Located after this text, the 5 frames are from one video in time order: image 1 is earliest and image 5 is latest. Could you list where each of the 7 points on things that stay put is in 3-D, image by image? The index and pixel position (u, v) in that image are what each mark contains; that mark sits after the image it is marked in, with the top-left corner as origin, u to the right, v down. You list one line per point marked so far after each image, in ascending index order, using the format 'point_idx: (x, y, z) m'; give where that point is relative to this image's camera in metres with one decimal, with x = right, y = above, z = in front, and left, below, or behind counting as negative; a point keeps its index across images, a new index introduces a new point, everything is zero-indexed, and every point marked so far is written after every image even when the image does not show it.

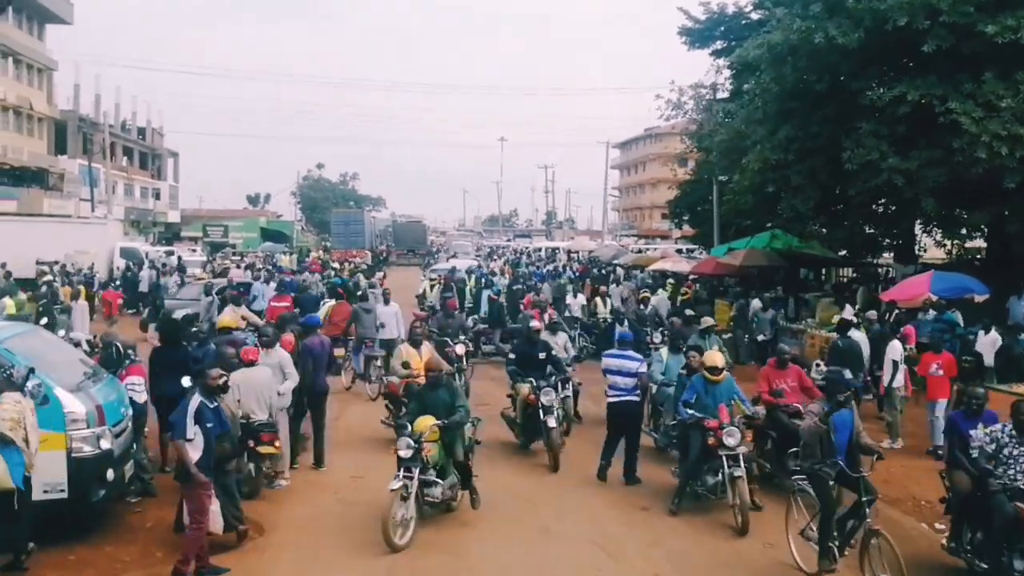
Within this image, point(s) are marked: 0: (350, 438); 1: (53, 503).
0: (-1.8, -1.8, +11.6) m
1: (-3.6, -1.7, +7.4) m
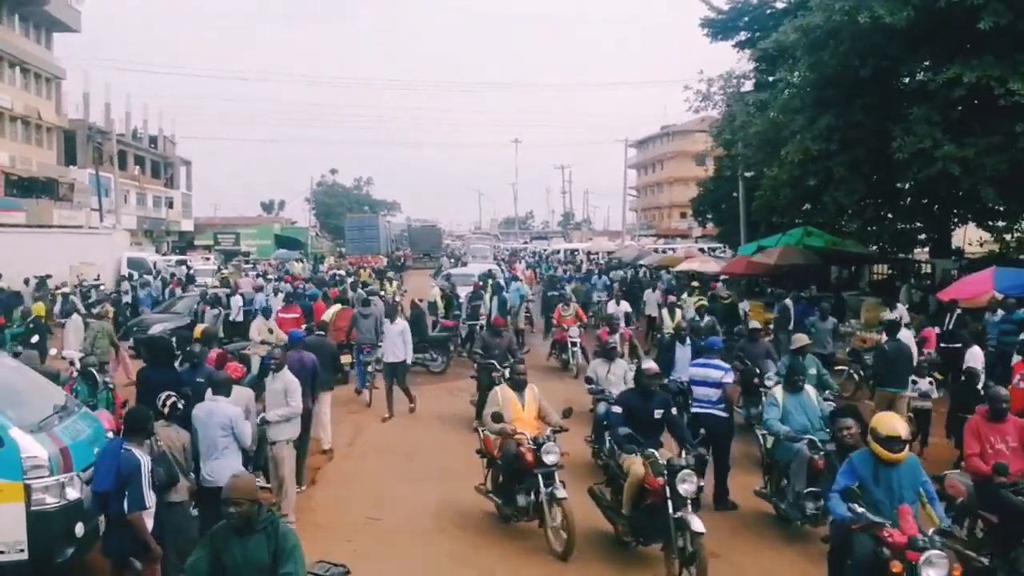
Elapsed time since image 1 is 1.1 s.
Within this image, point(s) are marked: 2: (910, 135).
0: (-1.5, -1.9, +10.4) m
1: (-3.3, -1.9, +6.2) m
2: (+7.2, +2.8, +16.9) m
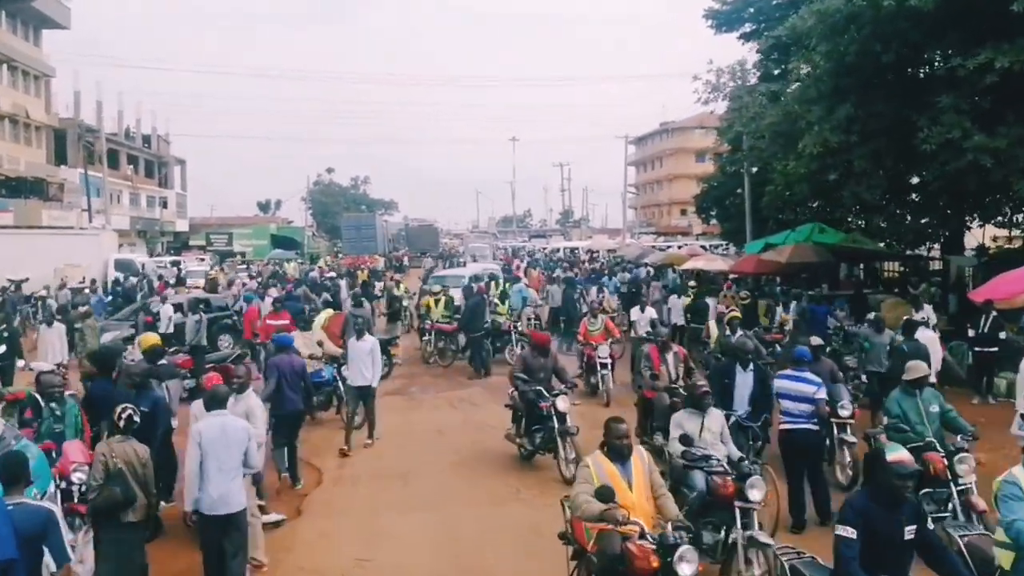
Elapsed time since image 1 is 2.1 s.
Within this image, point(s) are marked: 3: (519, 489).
0: (-1.4, -1.9, +9.4) m
1: (-3.3, -1.9, +5.2) m
2: (+7.3, +2.8, +15.9) m
3: (+0.1, -1.9, +9.0) m
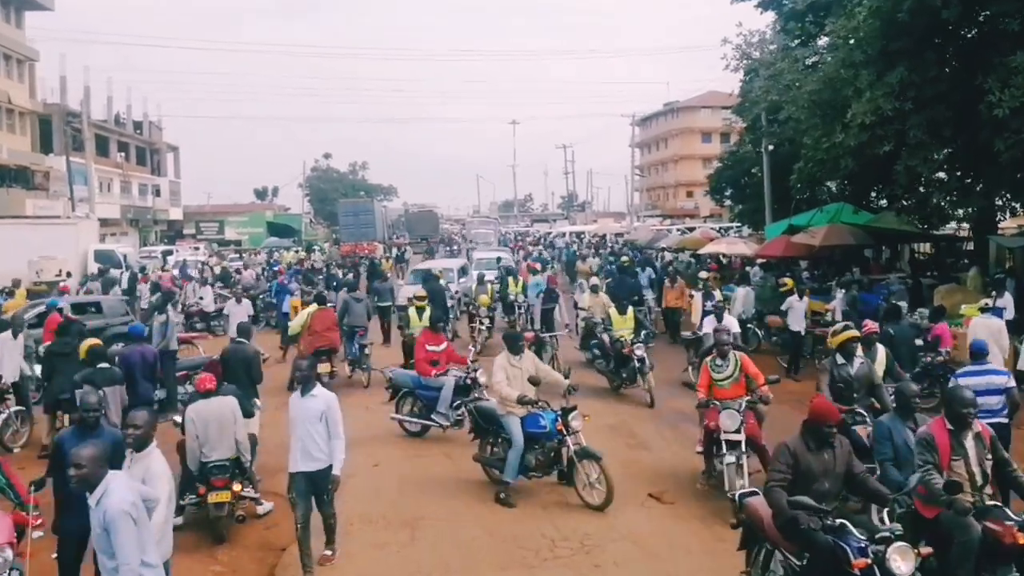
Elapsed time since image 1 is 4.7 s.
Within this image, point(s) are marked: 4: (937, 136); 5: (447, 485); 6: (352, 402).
0: (-1.1, -1.9, +7.5) m
1: (-3.0, -2.0, +3.3) m
2: (+7.5, +3.0, +14.0) m
3: (+0.4, -1.9, +7.2) m
4: (+7.2, +2.6, +15.9) m
5: (-0.6, -1.8, +8.5) m
6: (-2.2, -1.6, +12.7) m
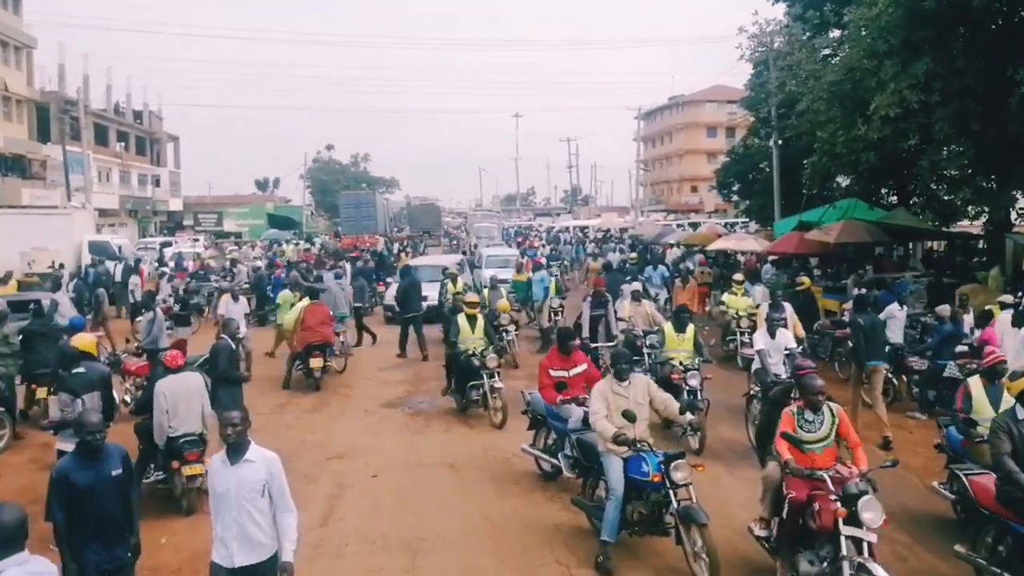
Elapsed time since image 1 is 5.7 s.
0: (-1.1, -1.9, +6.9) m
1: (-2.9, -2.0, +2.7) m
2: (+7.6, +3.0, +13.3) m
3: (+0.5, -1.9, +6.5) m
4: (+7.4, +2.6, +15.2) m
5: (-0.5, -1.8, +7.9) m
6: (-2.1, -1.5, +12.1) m
